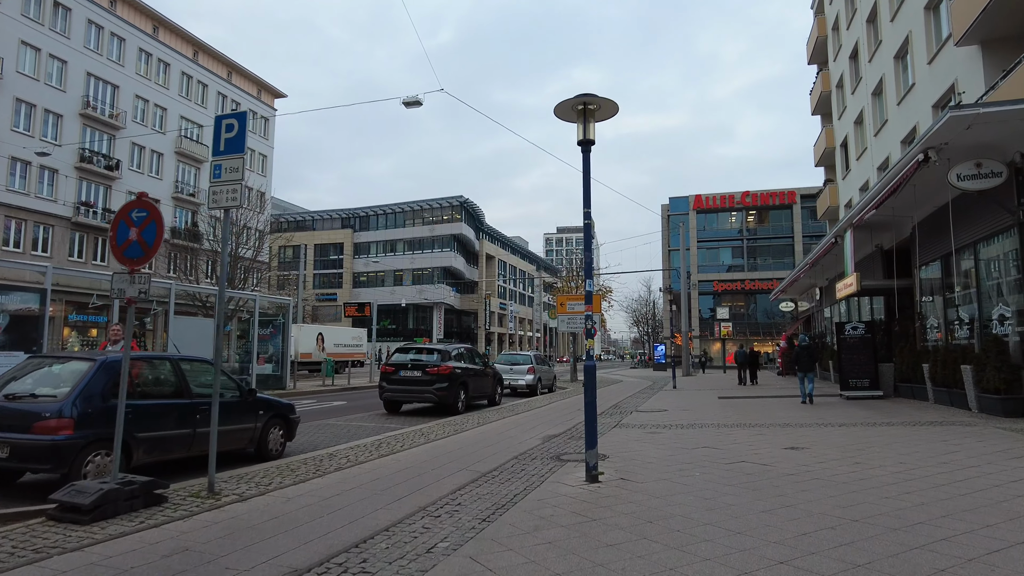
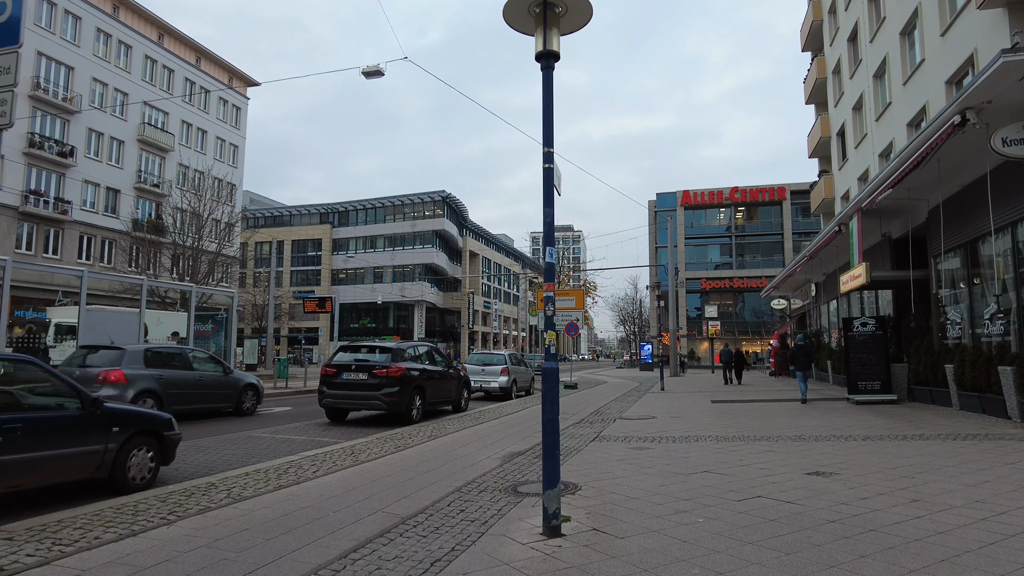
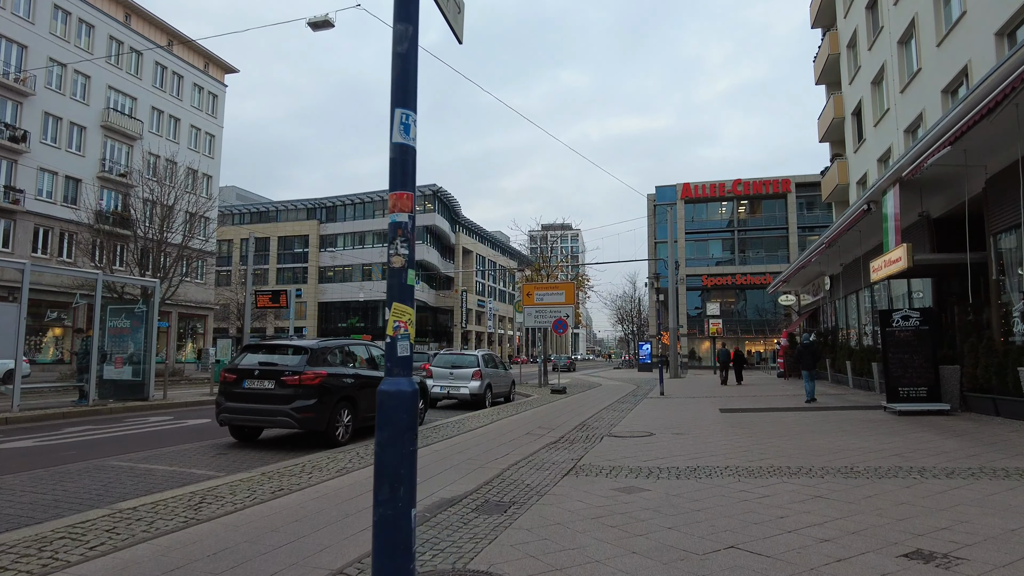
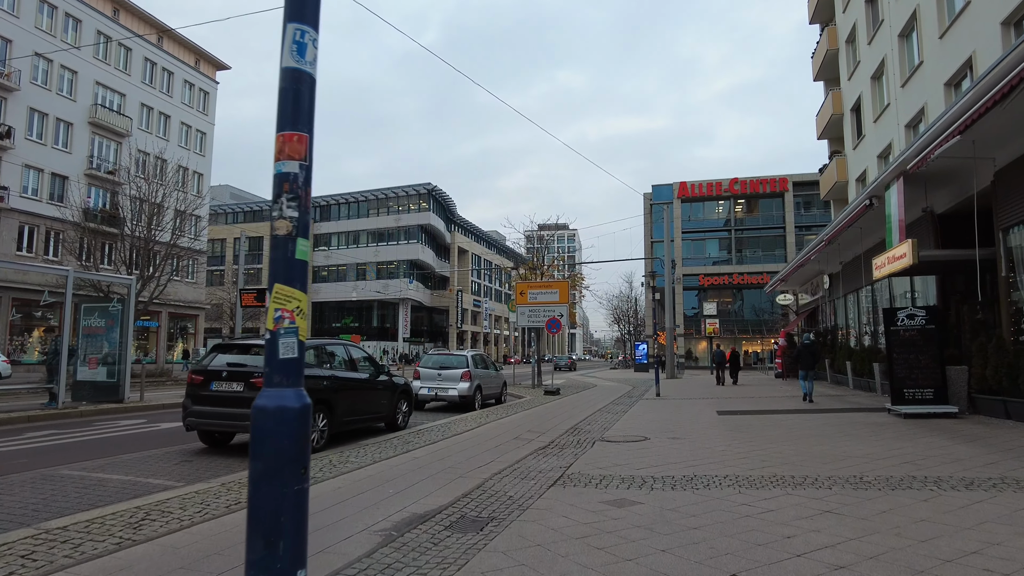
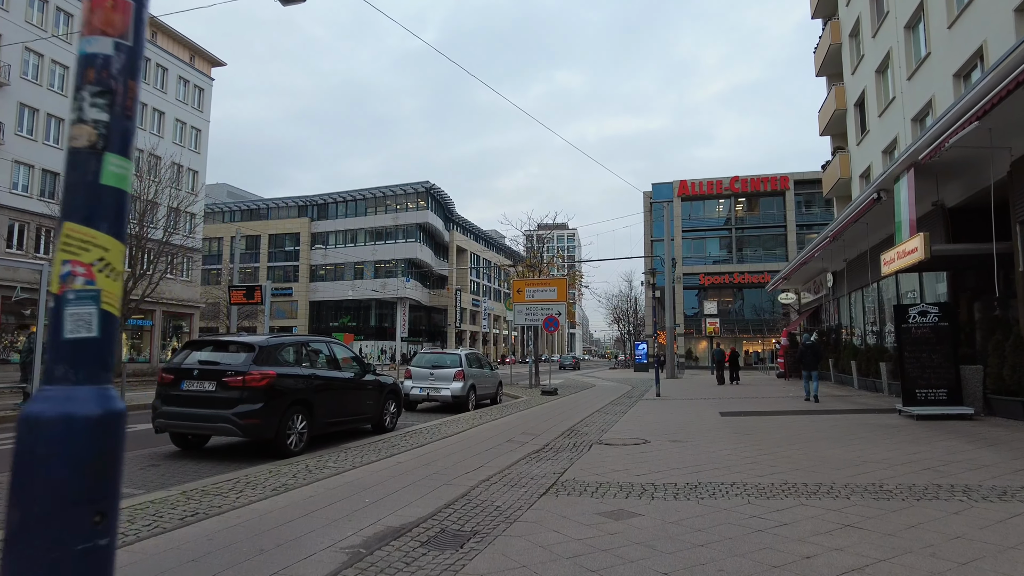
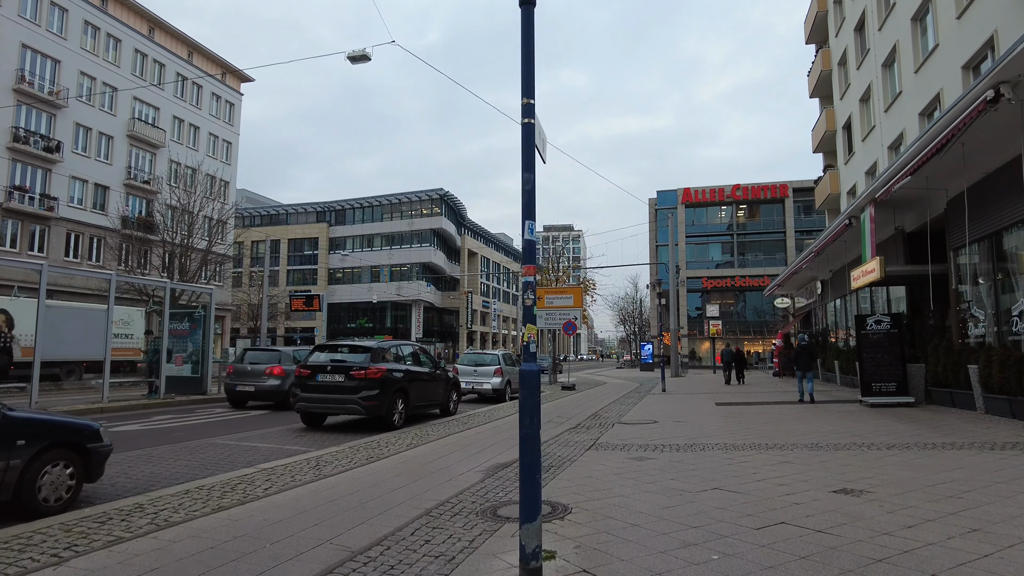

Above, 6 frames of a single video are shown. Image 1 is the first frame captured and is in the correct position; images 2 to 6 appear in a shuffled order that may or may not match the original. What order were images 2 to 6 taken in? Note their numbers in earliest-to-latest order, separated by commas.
2, 6, 3, 4, 5
